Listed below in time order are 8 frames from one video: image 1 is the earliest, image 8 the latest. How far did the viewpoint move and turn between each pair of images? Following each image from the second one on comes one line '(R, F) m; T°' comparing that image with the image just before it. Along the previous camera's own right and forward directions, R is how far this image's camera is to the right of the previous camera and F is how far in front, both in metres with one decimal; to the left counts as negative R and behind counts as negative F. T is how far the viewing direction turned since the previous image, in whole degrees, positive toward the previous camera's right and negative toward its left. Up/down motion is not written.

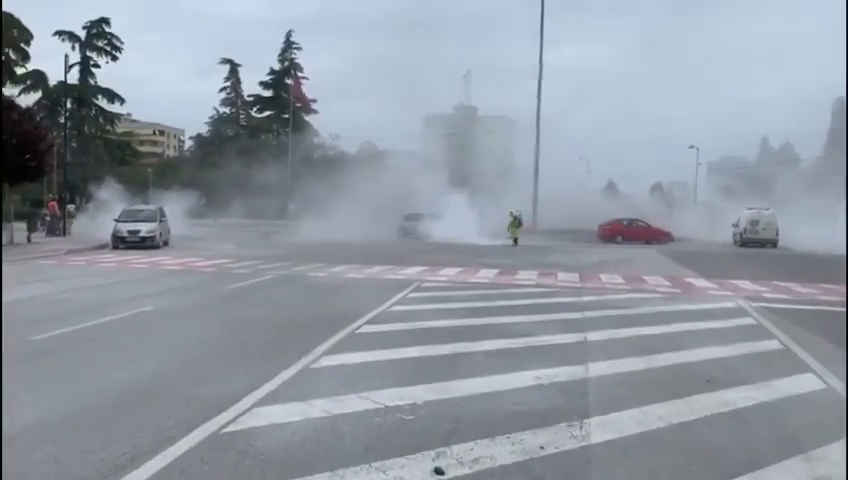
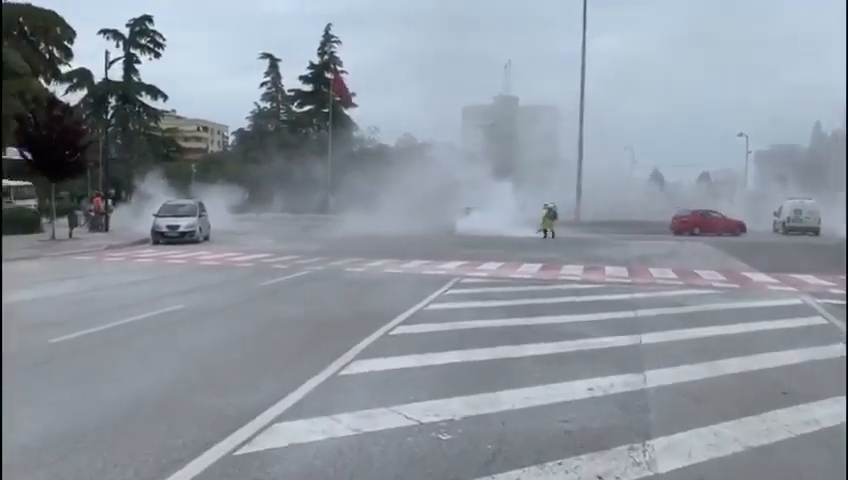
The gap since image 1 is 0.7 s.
(0.0, +0.6) m; -3°
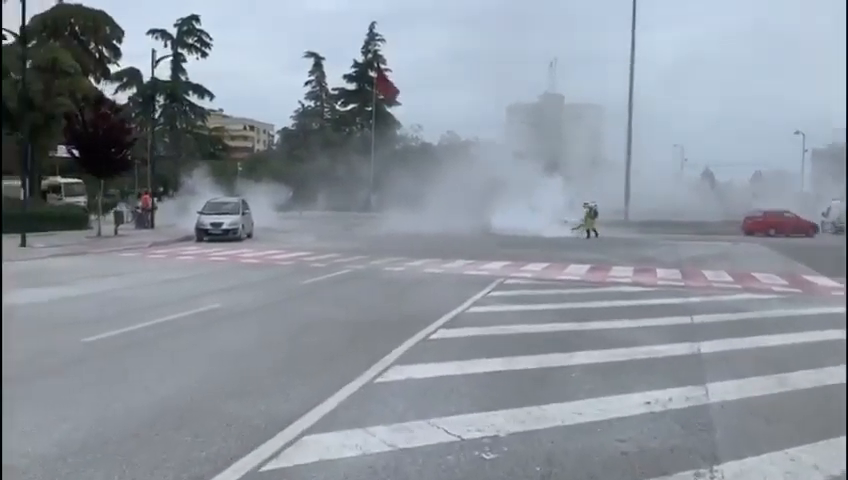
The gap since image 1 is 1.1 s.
(0.0, +0.4) m; -3°
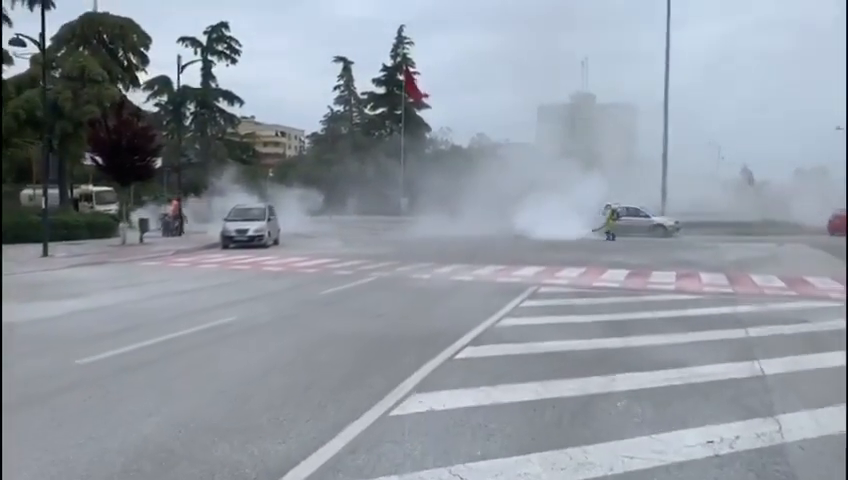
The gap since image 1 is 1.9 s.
(+0.1, +0.7) m; -3°
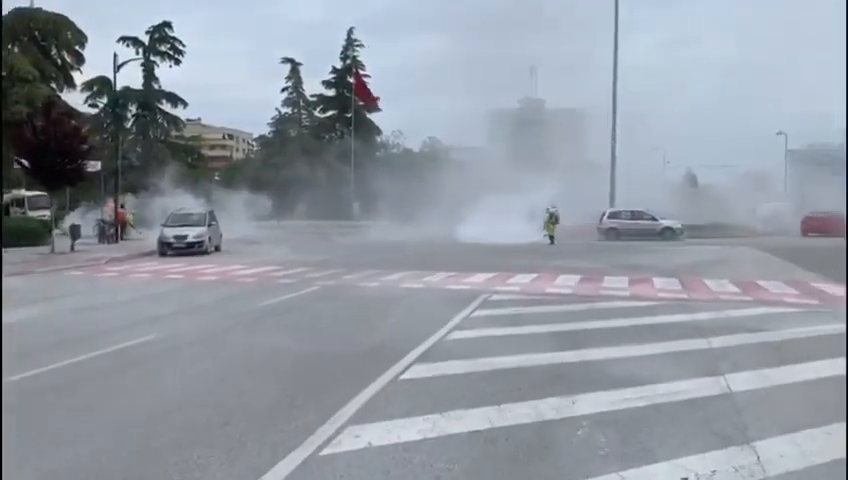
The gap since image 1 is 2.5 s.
(+0.1, +0.6) m; +4°
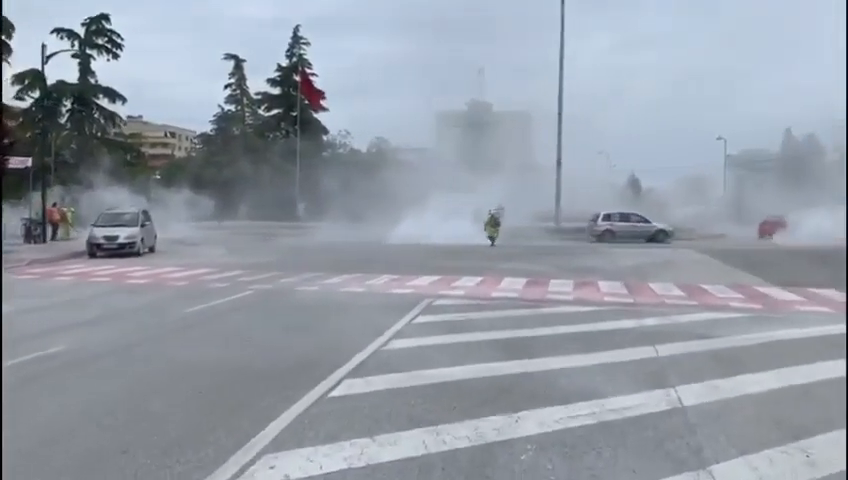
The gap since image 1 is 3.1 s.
(+0.1, +0.5) m; +4°
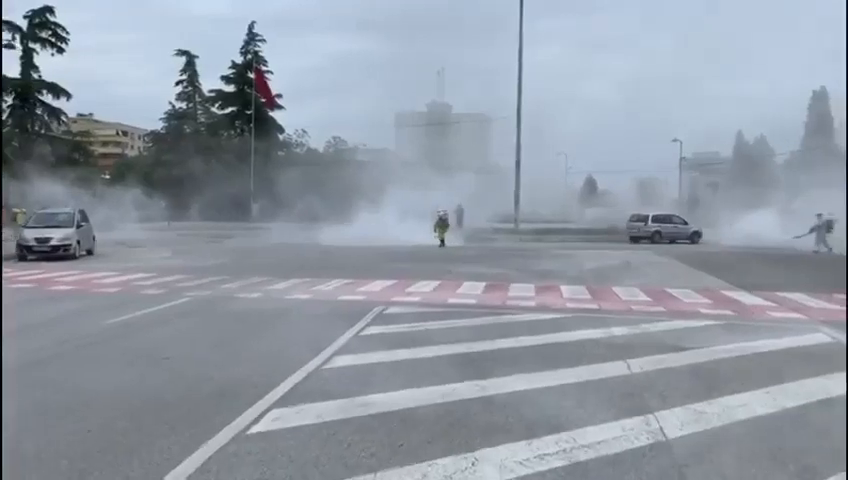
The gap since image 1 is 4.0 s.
(+0.1, +0.9) m; +3°
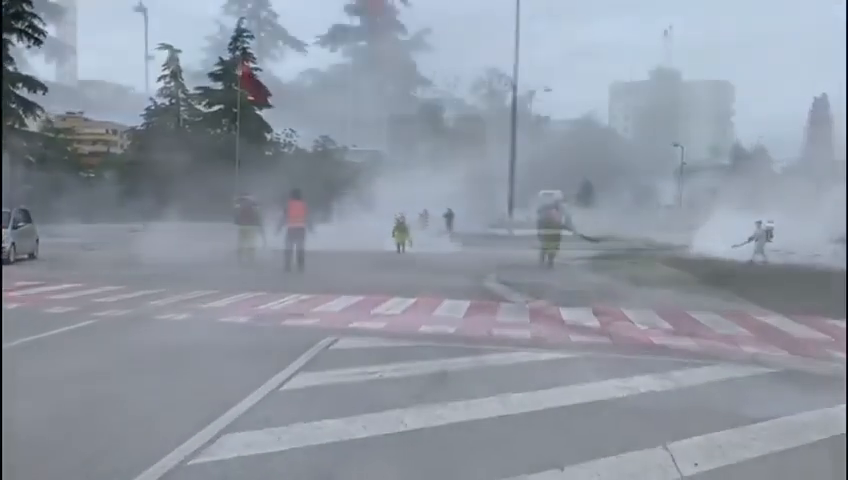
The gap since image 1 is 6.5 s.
(+0.4, +2.4) m; 0°
